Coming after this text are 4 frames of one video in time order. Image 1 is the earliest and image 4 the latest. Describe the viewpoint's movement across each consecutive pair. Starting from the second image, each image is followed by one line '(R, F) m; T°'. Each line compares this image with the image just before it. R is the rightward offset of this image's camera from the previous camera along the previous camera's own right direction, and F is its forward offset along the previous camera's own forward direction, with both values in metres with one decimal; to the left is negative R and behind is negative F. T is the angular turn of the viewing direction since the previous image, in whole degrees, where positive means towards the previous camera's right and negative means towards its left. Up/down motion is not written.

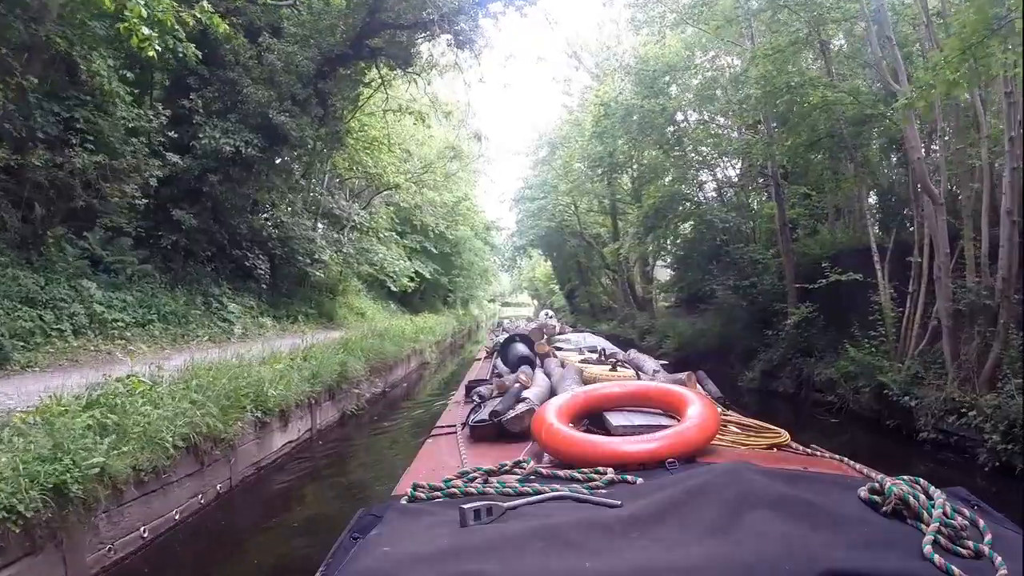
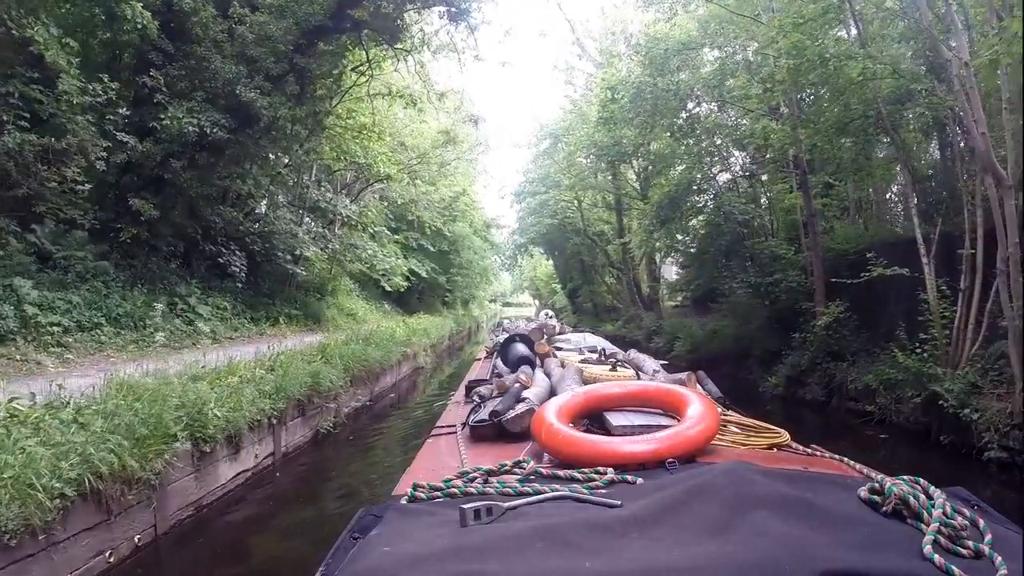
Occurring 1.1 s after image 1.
(0.0, +1.0) m; 0°
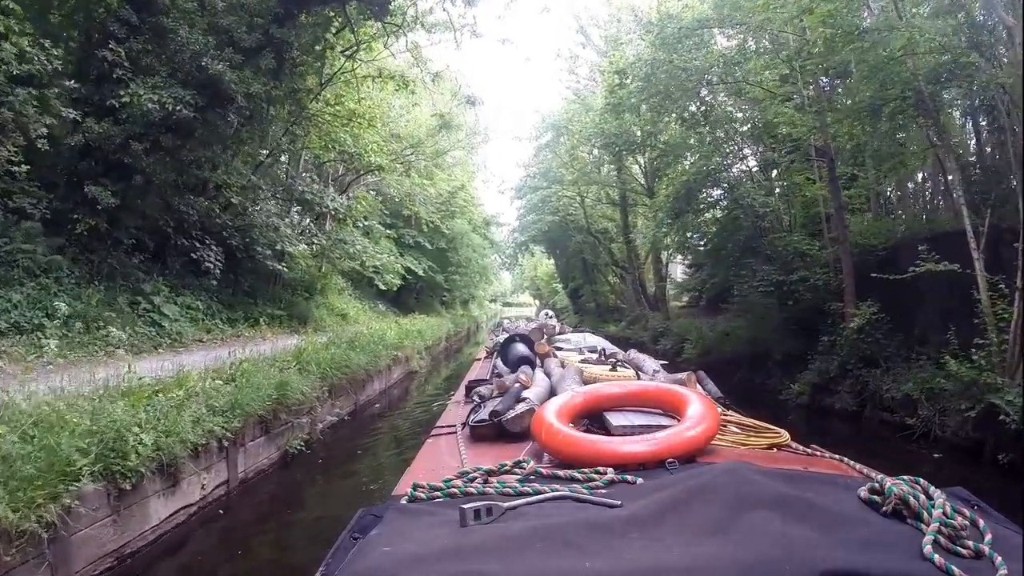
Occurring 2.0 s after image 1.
(0.0, +0.8) m; 0°
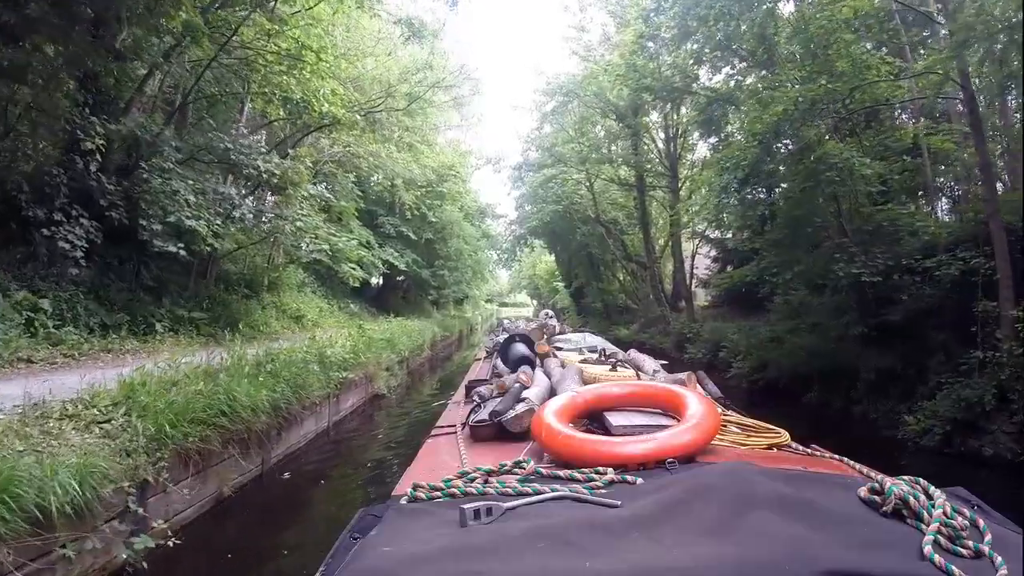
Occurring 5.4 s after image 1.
(0.0, +2.8) m; 0°
